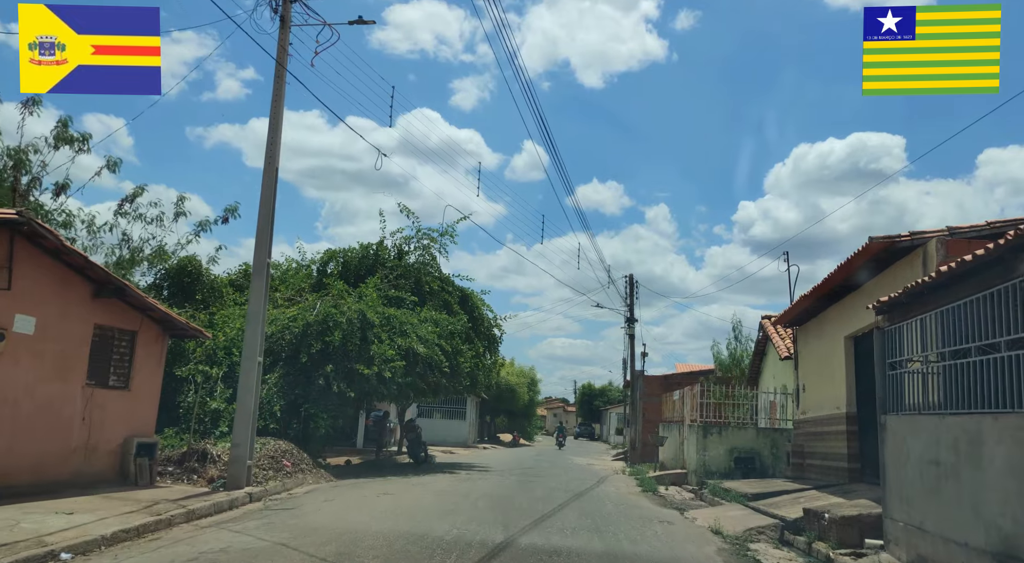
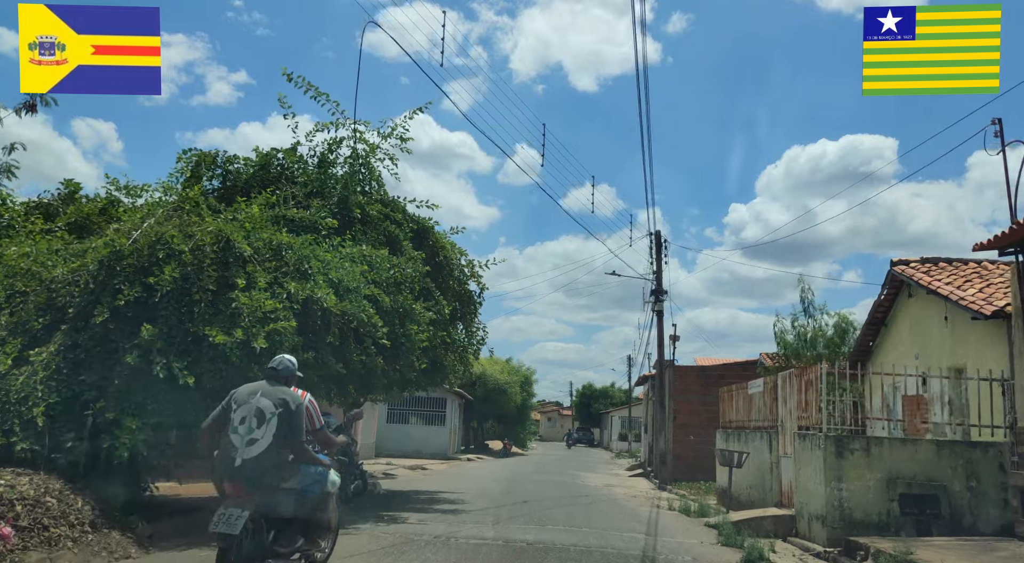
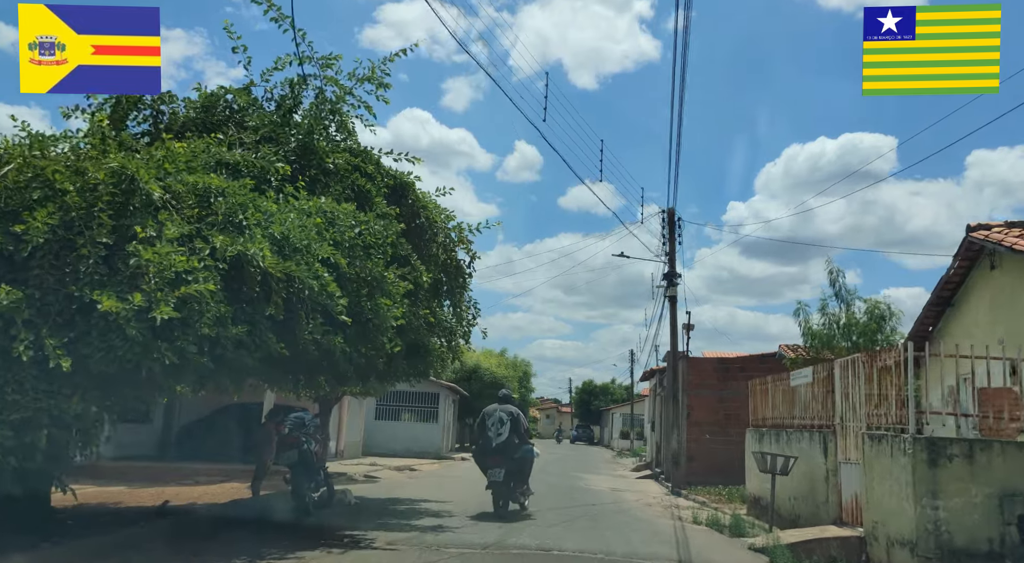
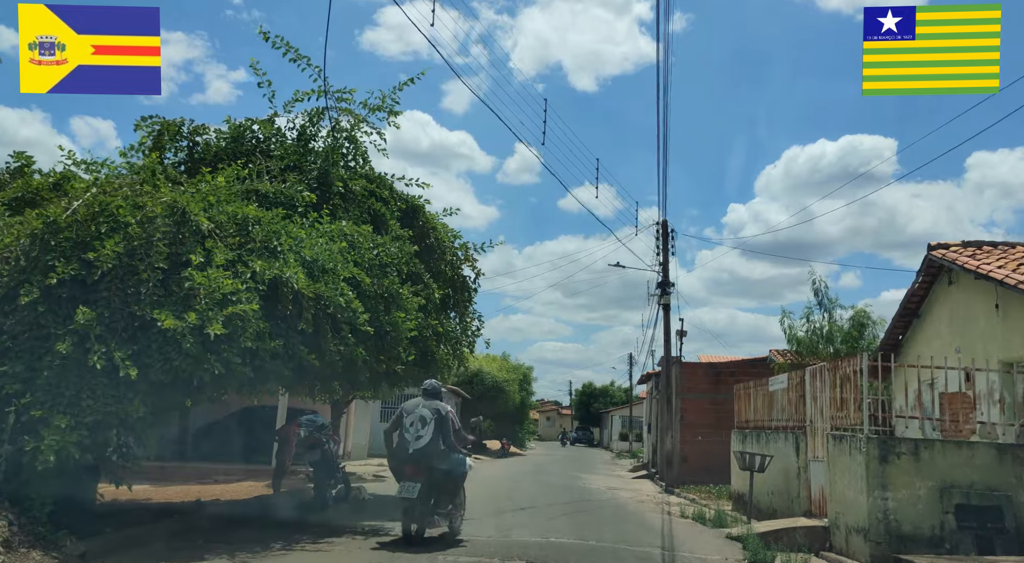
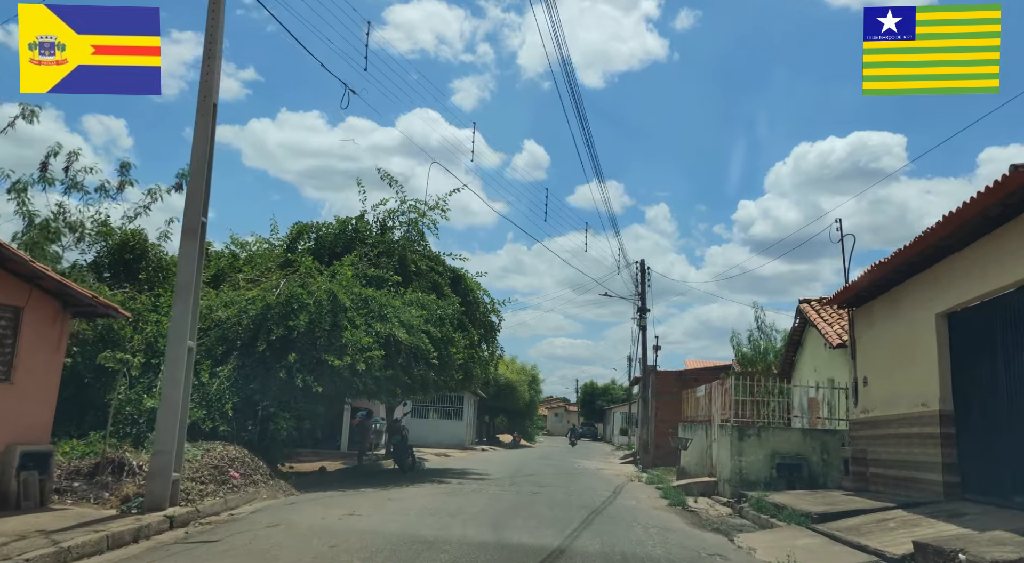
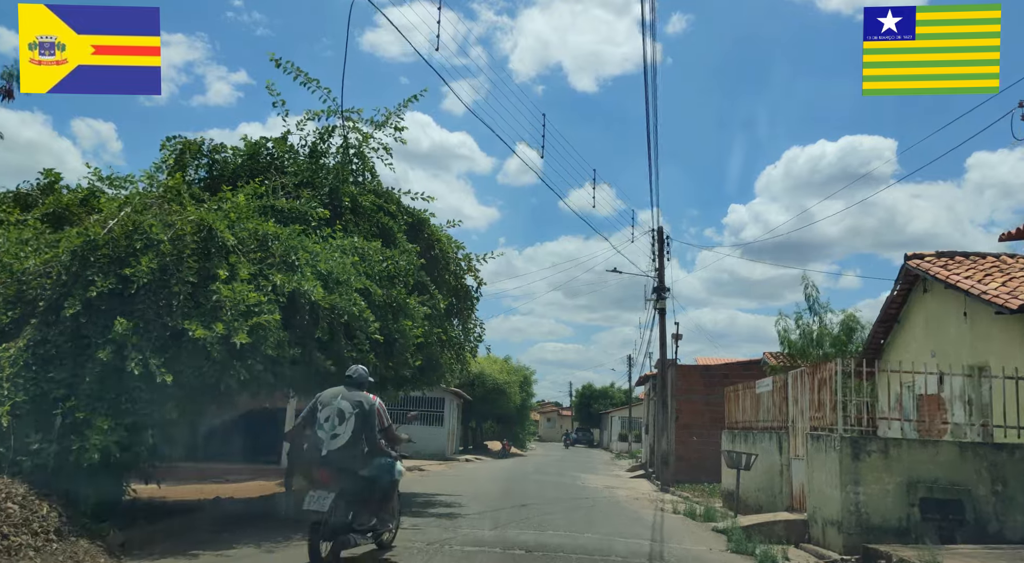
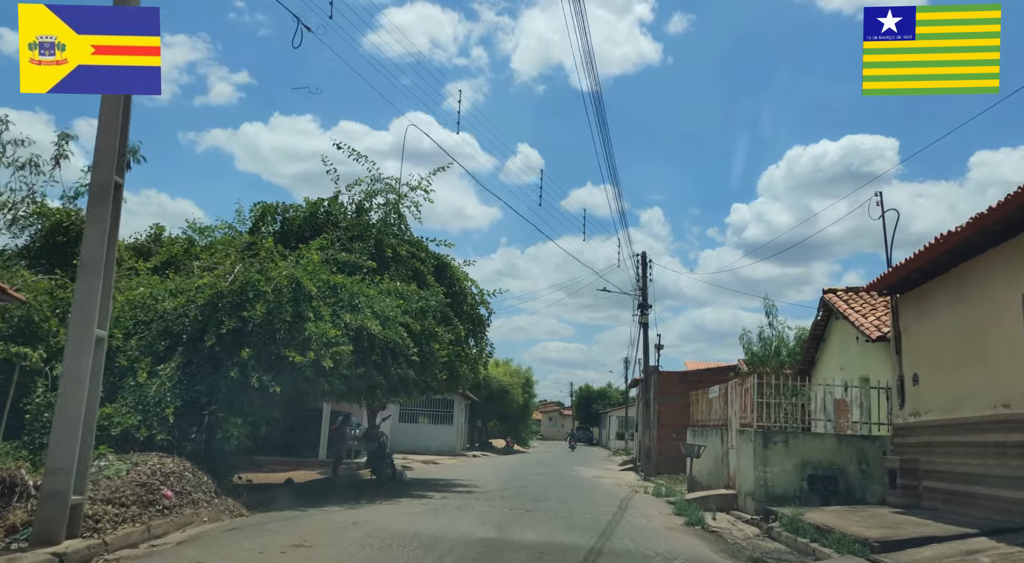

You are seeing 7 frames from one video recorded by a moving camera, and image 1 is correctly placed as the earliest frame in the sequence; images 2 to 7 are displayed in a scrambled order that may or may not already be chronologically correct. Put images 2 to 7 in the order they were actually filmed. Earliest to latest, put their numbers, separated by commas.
5, 7, 2, 6, 4, 3
